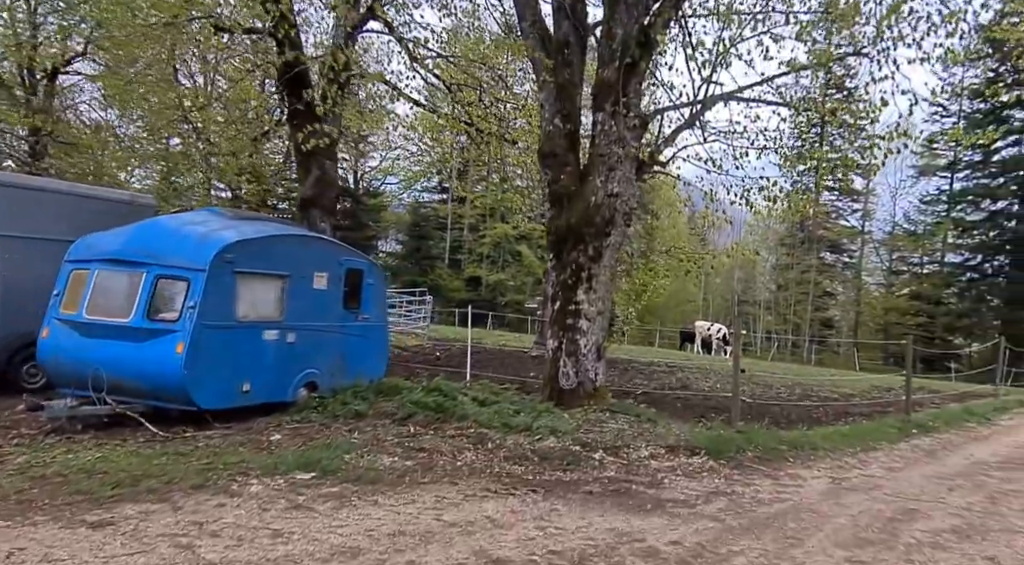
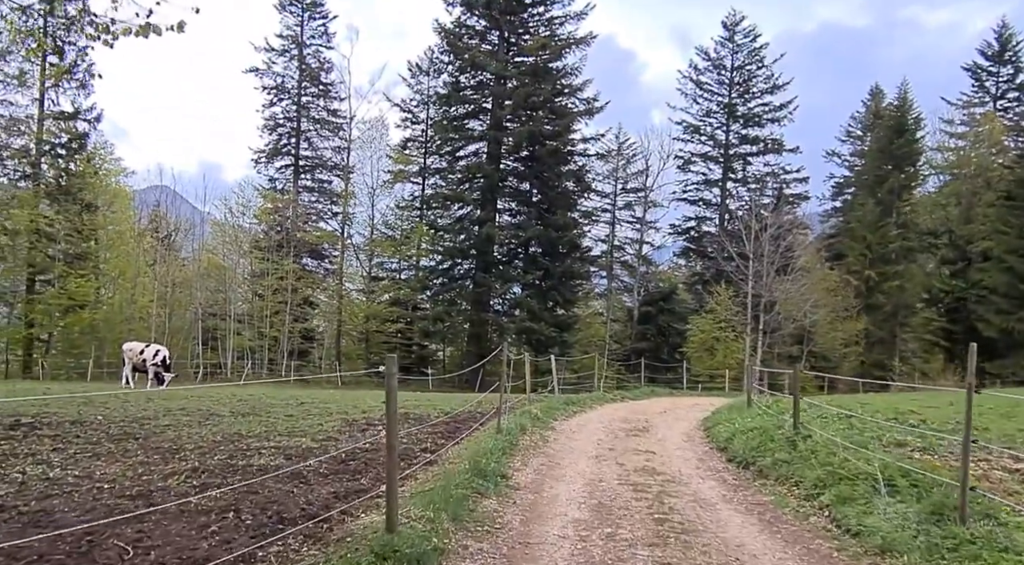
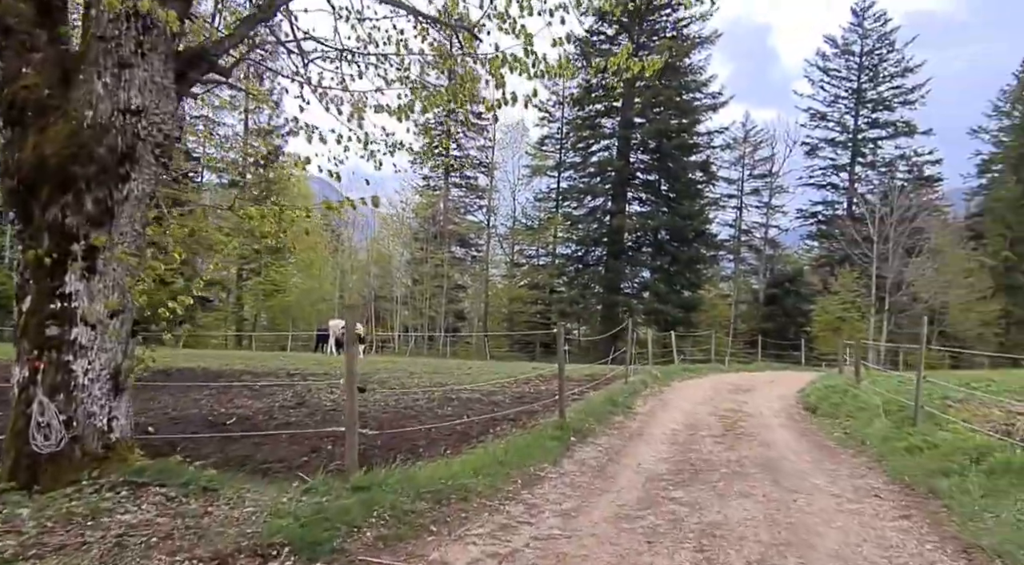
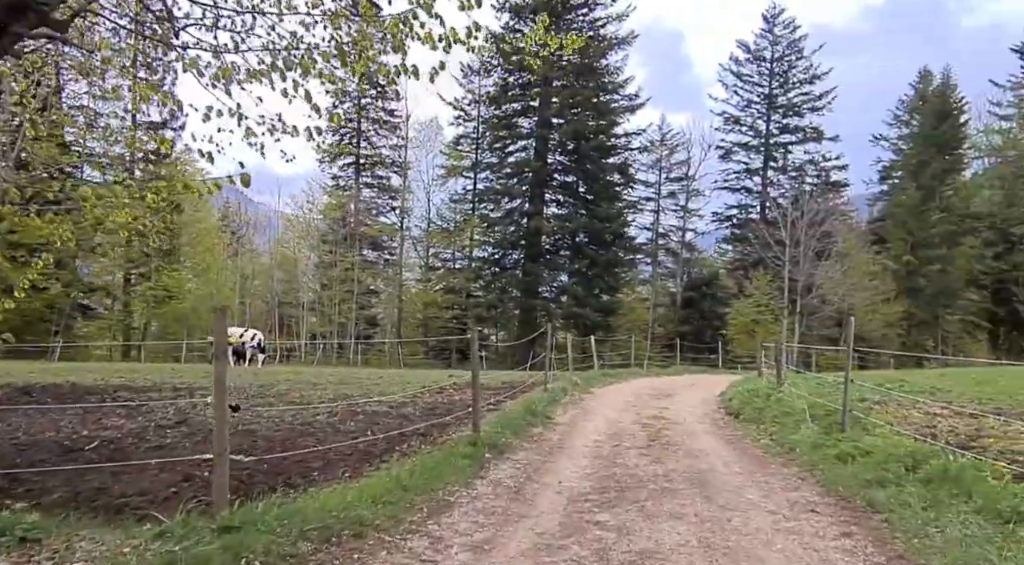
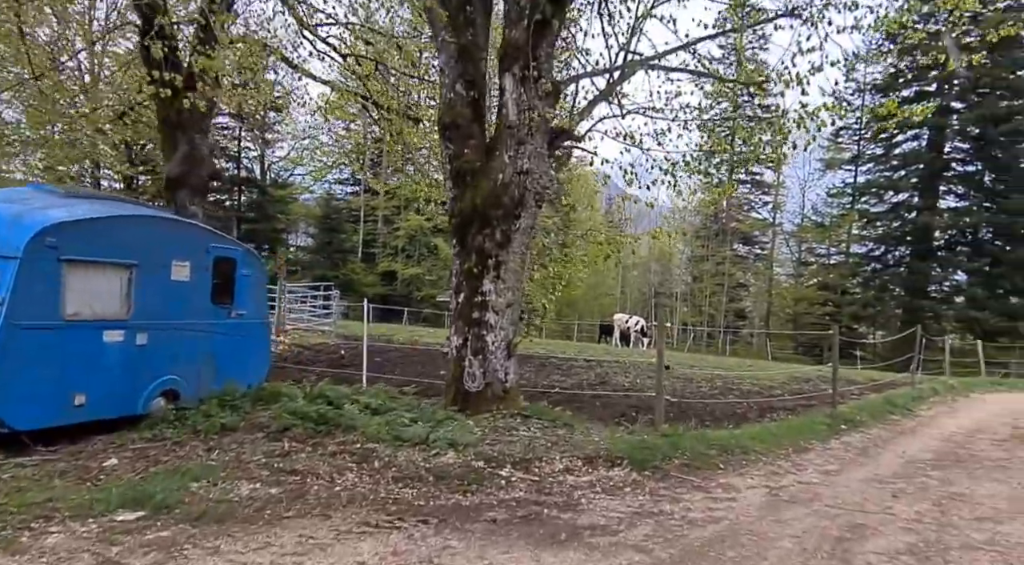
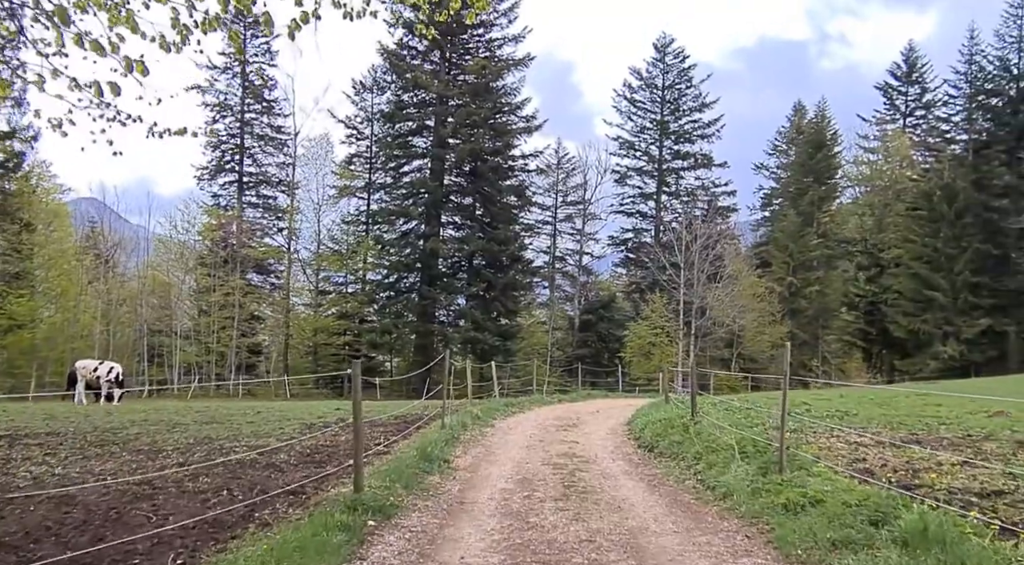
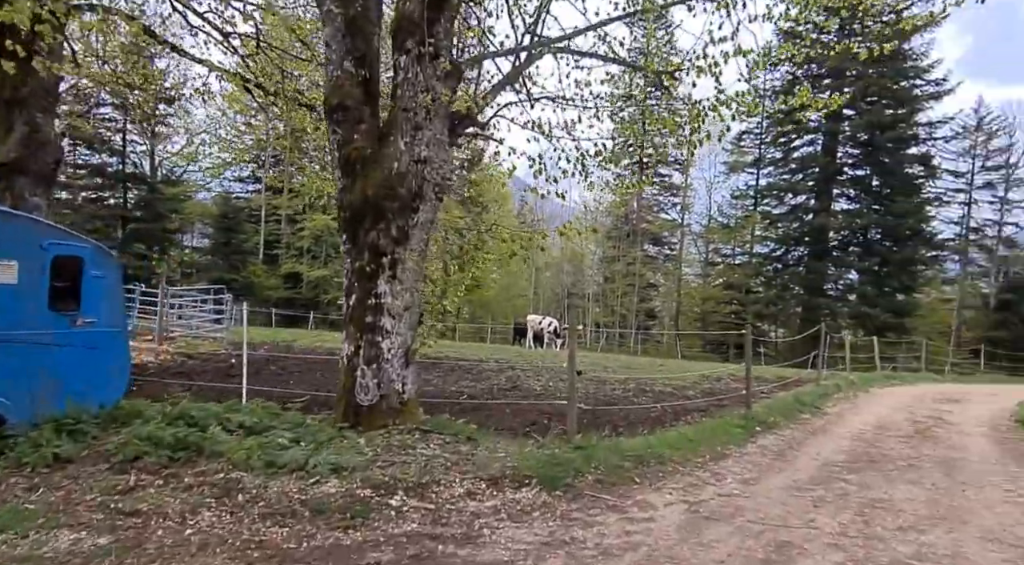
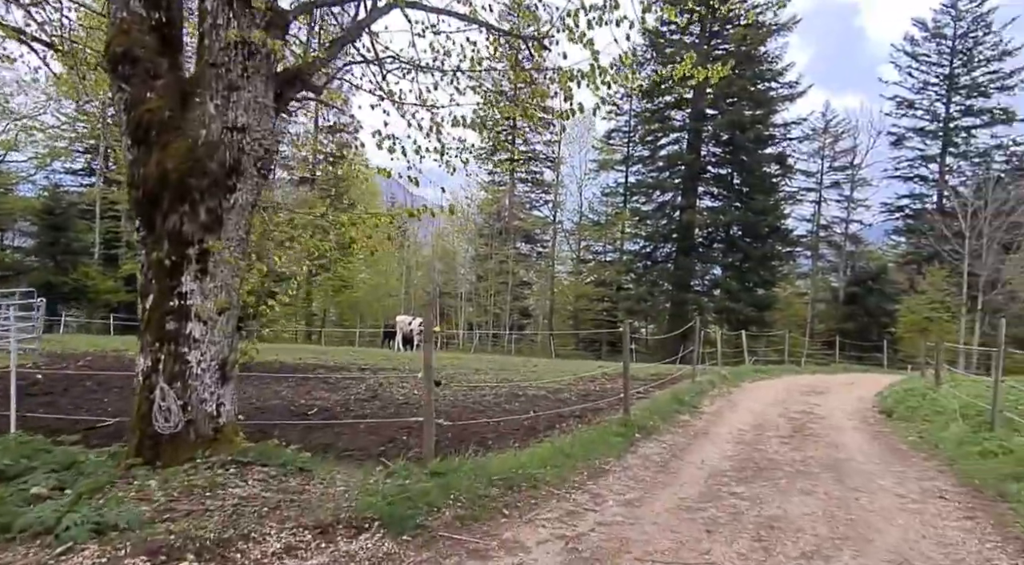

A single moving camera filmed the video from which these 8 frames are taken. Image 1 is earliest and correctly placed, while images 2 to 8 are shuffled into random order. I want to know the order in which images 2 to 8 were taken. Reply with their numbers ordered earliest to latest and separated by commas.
5, 7, 8, 3, 4, 6, 2
